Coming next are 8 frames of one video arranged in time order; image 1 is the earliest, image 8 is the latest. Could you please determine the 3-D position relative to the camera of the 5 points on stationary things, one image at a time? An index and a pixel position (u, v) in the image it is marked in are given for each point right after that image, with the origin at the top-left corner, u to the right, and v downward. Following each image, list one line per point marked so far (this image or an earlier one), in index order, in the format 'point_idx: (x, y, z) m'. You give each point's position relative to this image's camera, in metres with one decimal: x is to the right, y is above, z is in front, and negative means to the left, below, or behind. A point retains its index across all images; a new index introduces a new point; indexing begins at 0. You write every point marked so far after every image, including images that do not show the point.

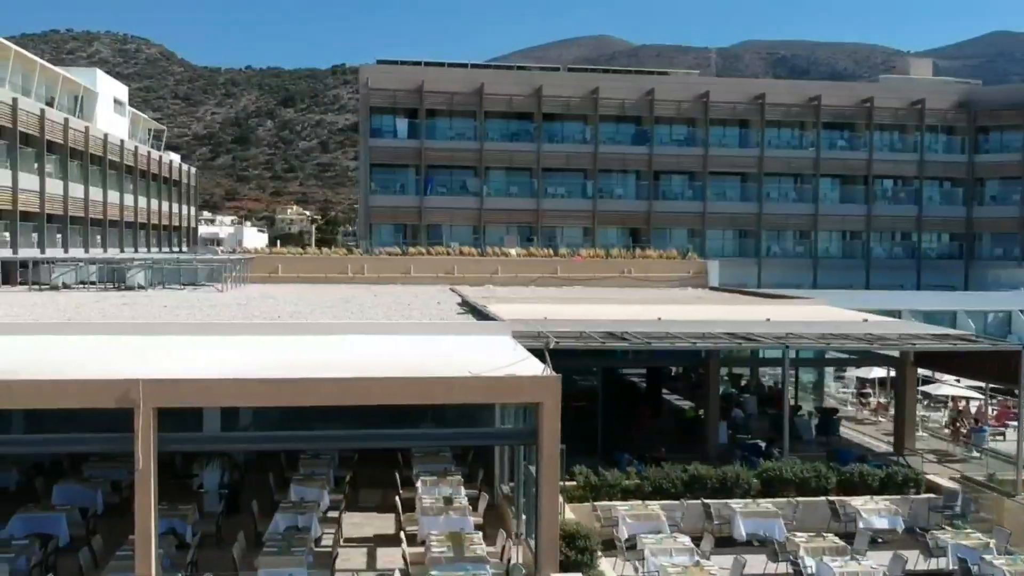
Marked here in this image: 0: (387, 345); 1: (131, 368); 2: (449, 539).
0: (-1.9, -0.9, +17.1) m
1: (-4.8, -1.0, +13.8) m
2: (-0.8, -3.4, +14.8) m
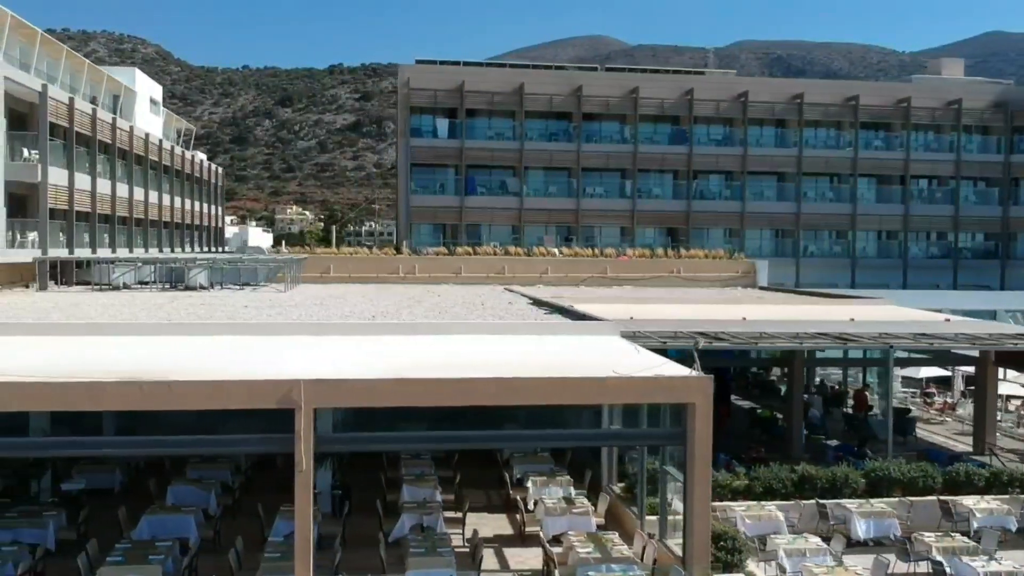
0: (0.0, -0.9, +17.1) m
1: (-2.9, -1.0, +13.7) m
2: (+1.1, -3.4, +14.7) m
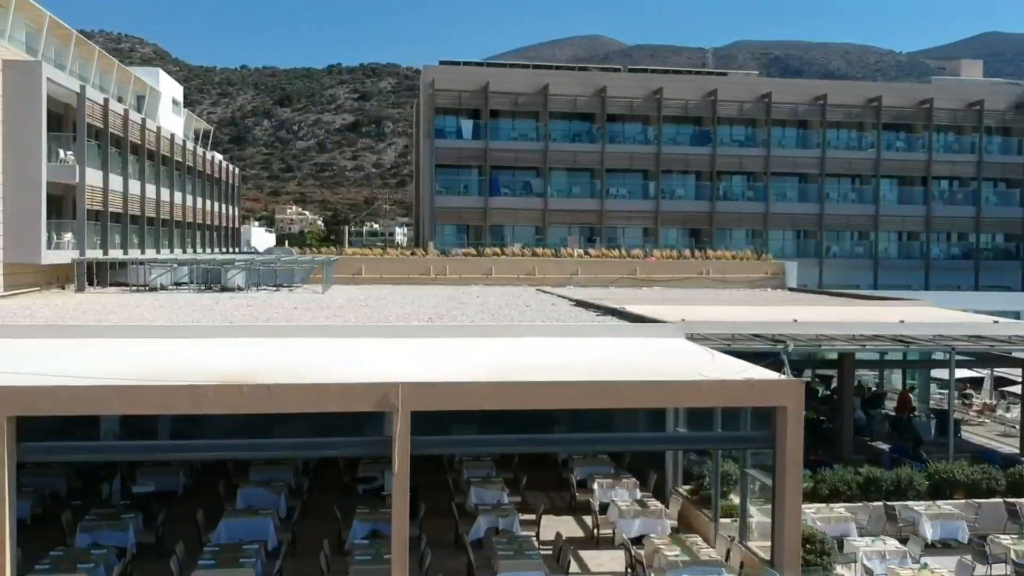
0: (+1.1, -0.9, +17.1) m
1: (-1.7, -1.0, +13.7) m
2: (+2.2, -3.5, +14.7) m
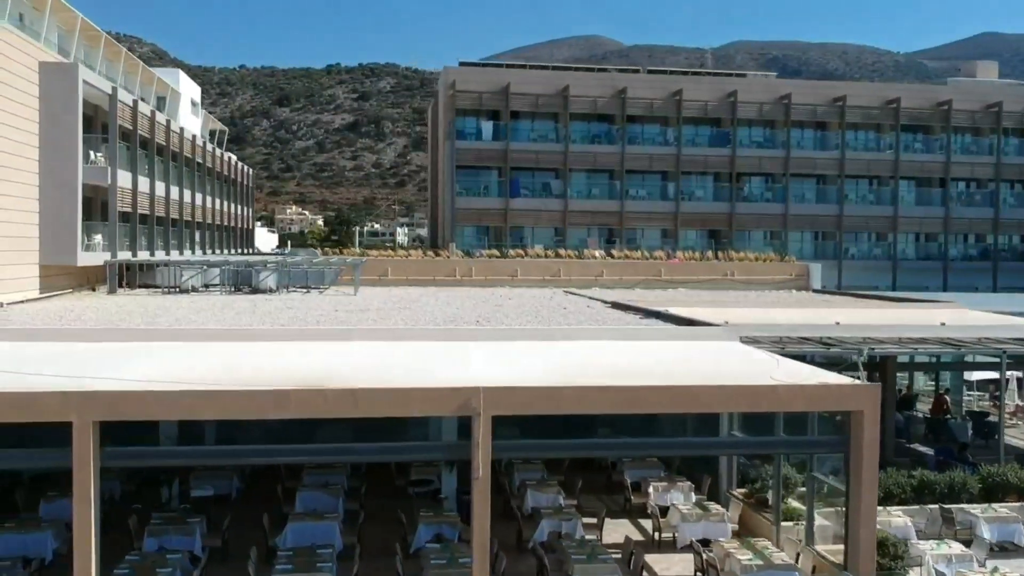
0: (+2.1, -1.0, +17.1) m
1: (-0.8, -1.1, +13.8) m
2: (+3.2, -3.5, +14.8) m
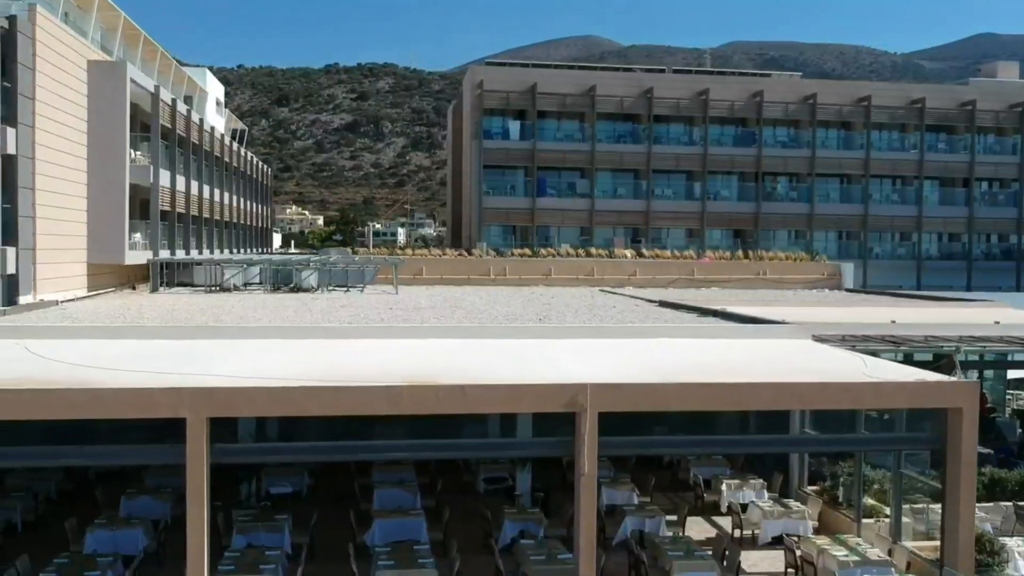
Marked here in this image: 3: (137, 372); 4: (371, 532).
0: (+3.3, -0.9, +17.1) m
1: (+0.5, -1.1, +13.8) m
2: (+4.4, -3.5, +14.8) m
3: (-4.7, -1.0, +13.7) m
4: (-2.0, -3.4, +15.3) m
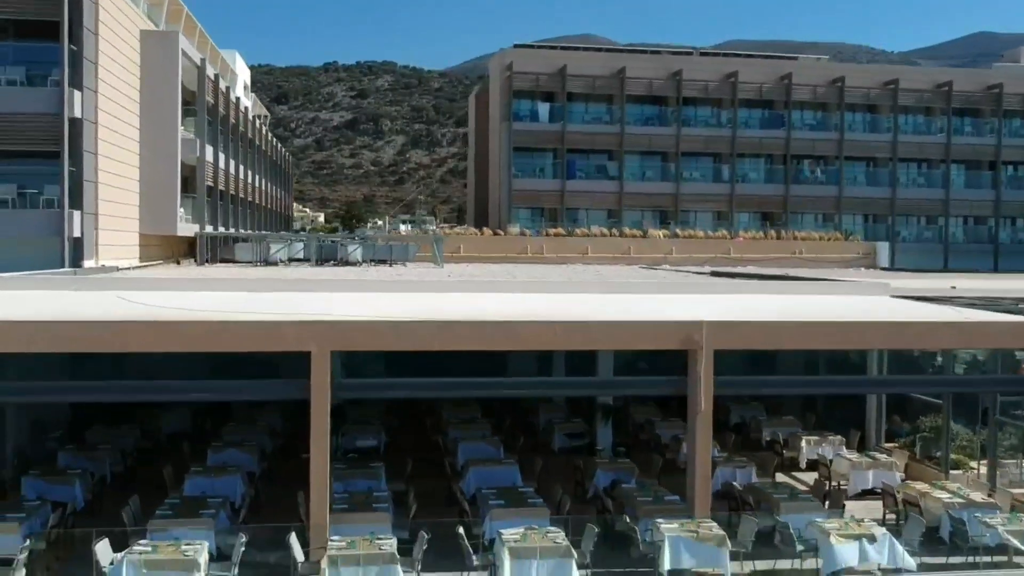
0: (+4.7, -0.2, +17.1) m
1: (+1.9, -0.3, +13.8) m
2: (+5.8, -2.7, +14.8) m
3: (-3.3, -0.3, +13.7) m
4: (-0.6, -2.7, +15.3) m
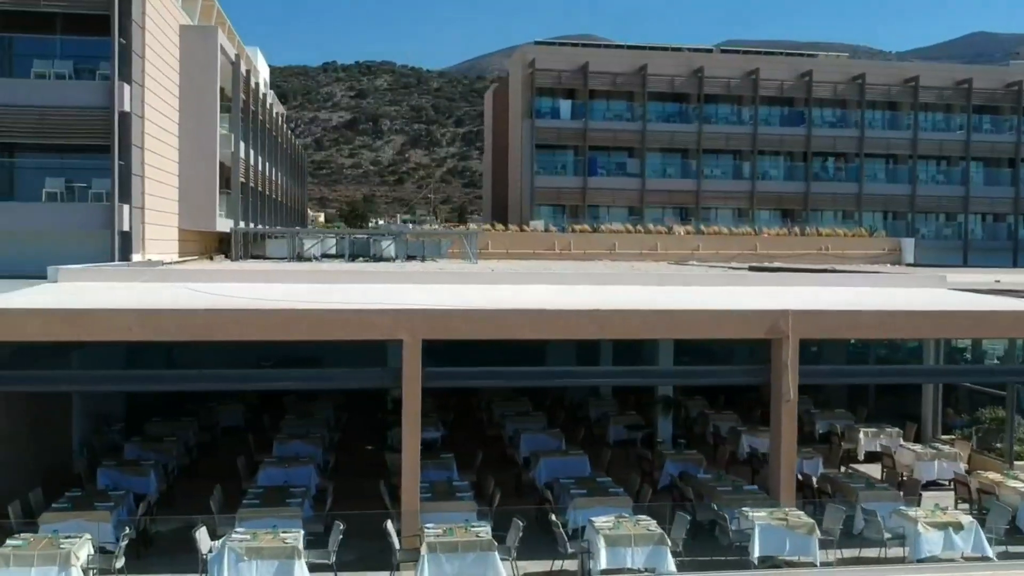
0: (+5.7, -0.1, +17.2) m
1: (+2.9, -0.2, +13.8) m
2: (+6.8, -2.6, +14.9) m
3: (-2.3, -0.2, +13.7) m
4: (+0.4, -2.6, +15.3) m
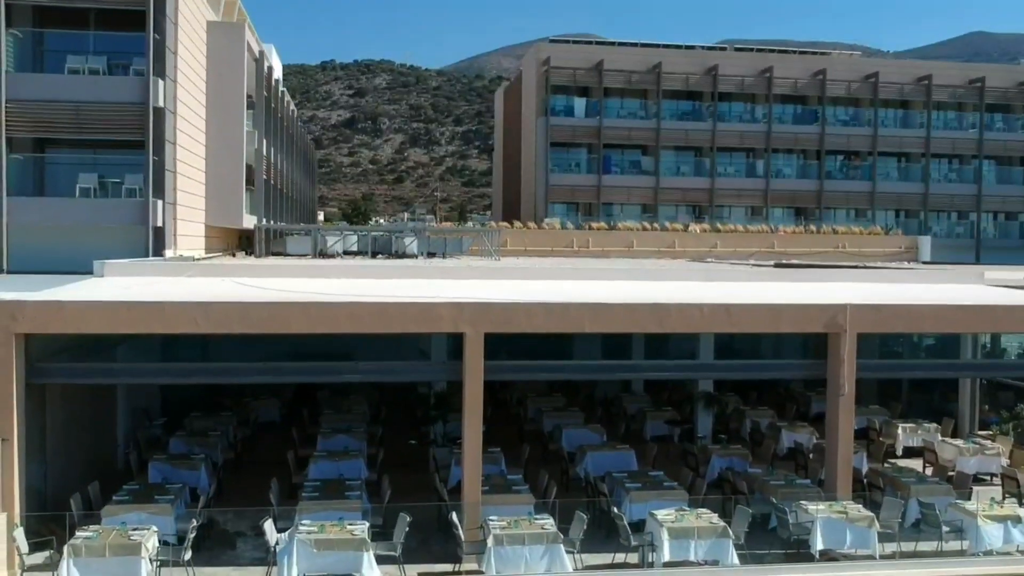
0: (+6.4, 0.0, +17.2) m
1: (+3.6, -0.1, +13.9) m
2: (+7.5, -2.5, +14.9) m
3: (-1.6, -0.1, +13.8) m
4: (+1.1, -2.5, +15.3) m
